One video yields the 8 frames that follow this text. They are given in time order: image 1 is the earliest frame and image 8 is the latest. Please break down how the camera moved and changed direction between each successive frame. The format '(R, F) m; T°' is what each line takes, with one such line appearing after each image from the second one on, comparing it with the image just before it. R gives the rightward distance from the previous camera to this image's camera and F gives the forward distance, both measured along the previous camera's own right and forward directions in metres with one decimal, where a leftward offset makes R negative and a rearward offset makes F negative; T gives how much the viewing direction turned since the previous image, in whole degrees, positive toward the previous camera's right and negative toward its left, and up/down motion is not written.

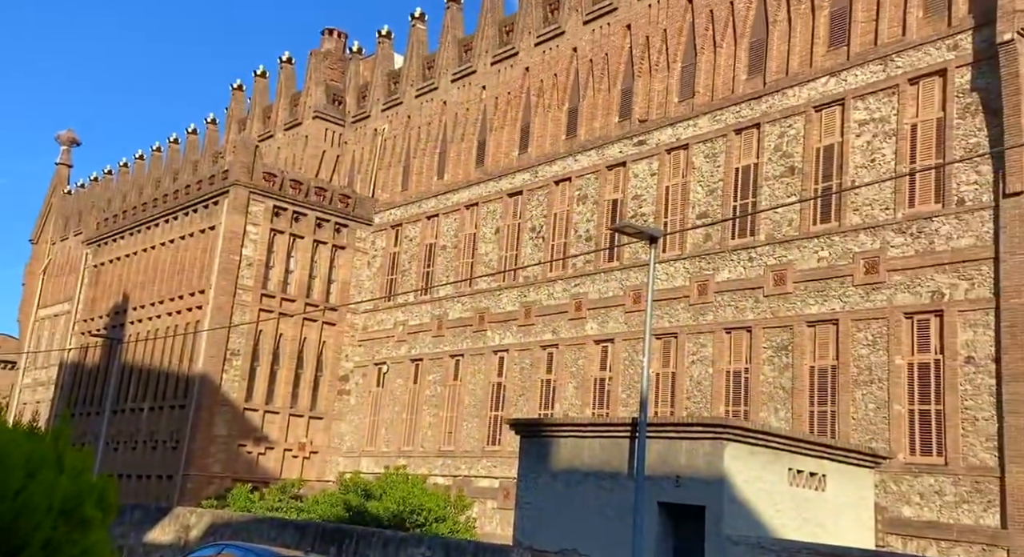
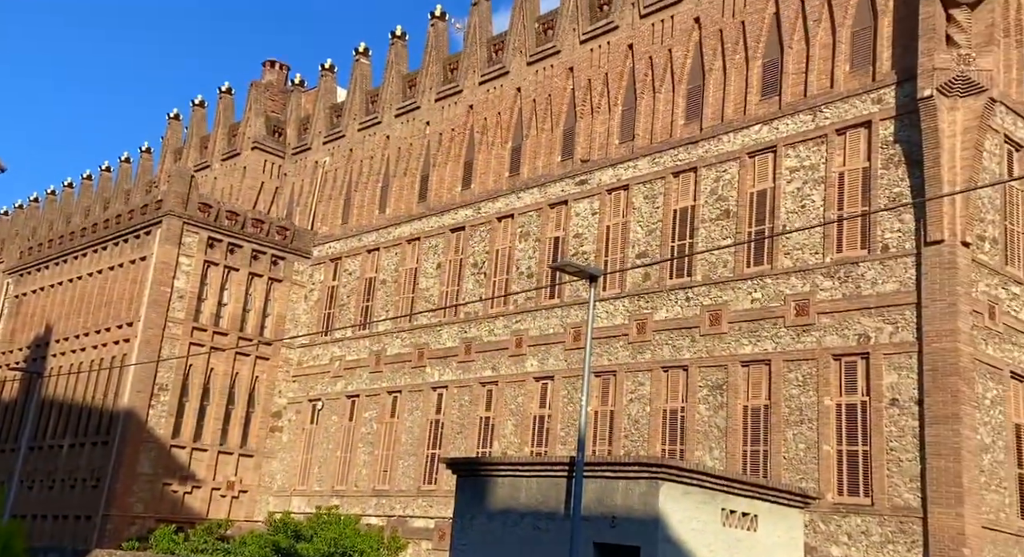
(+0.2, -0.3) m; +3°
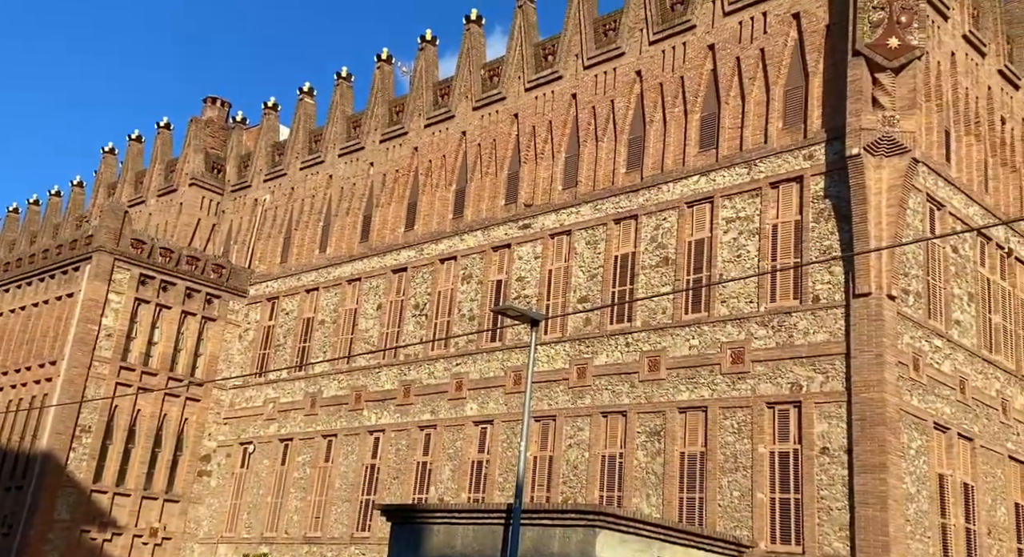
(+0.3, -0.1) m; +2°
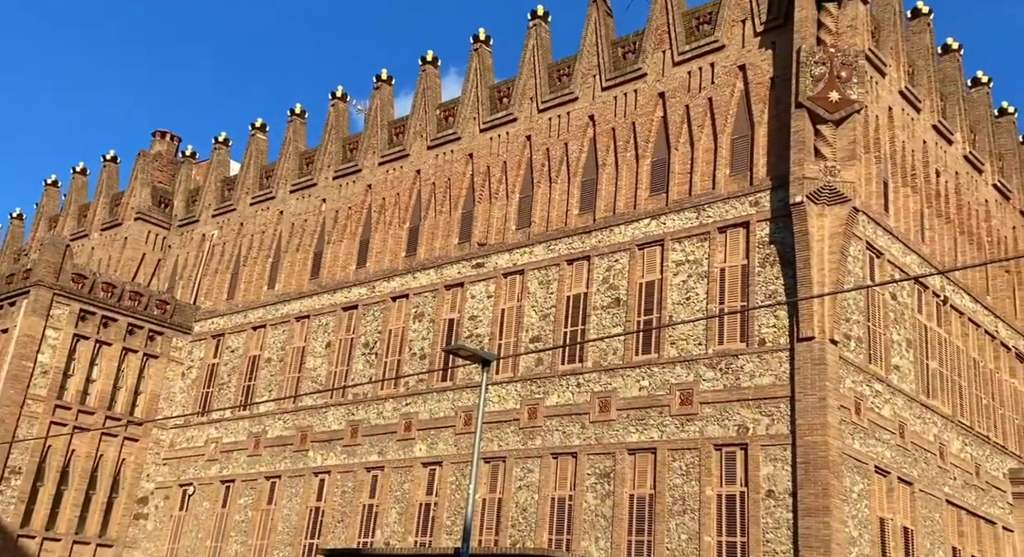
(+0.3, 0.0) m; +2°
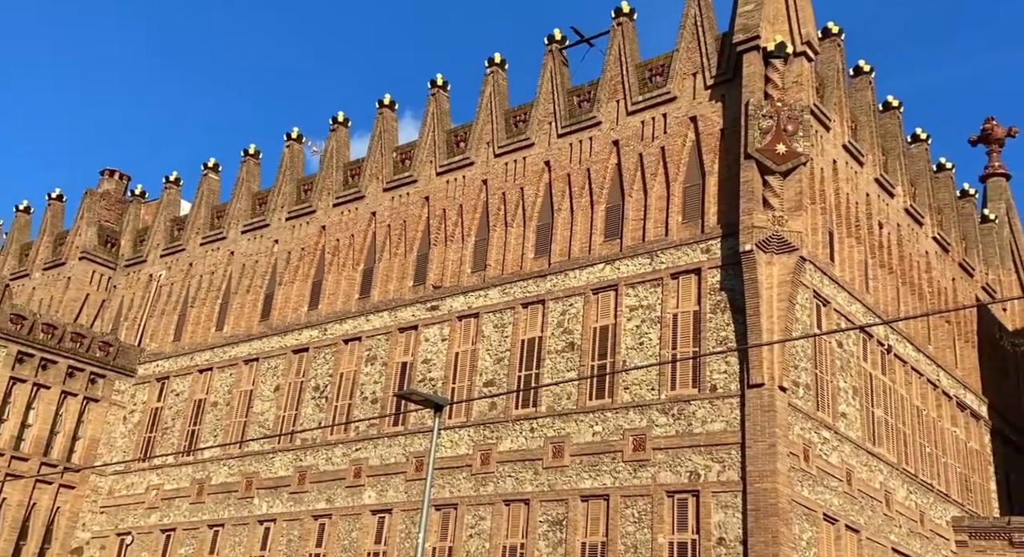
(+0.5, +0.4) m; +1°
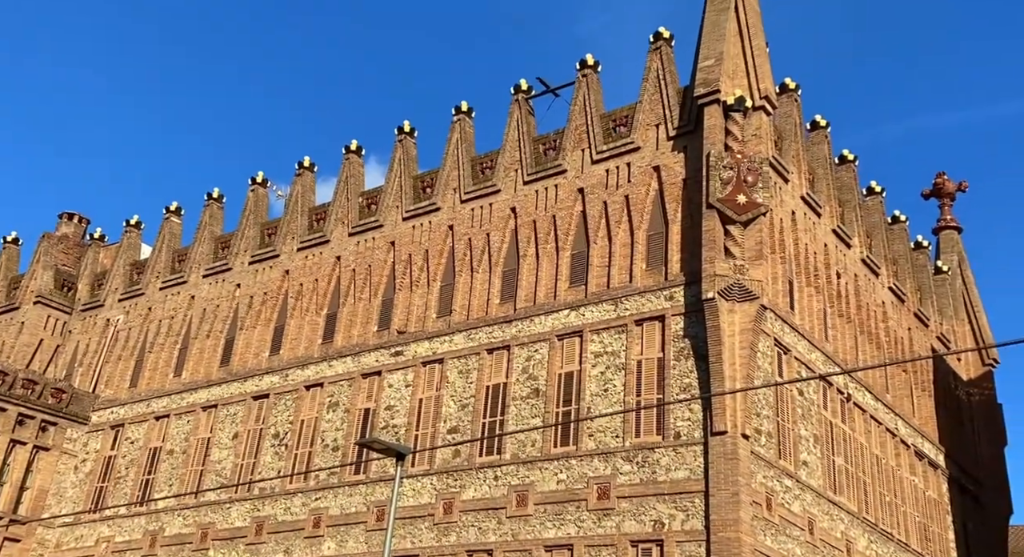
(-0.1, +0.1) m; +2°
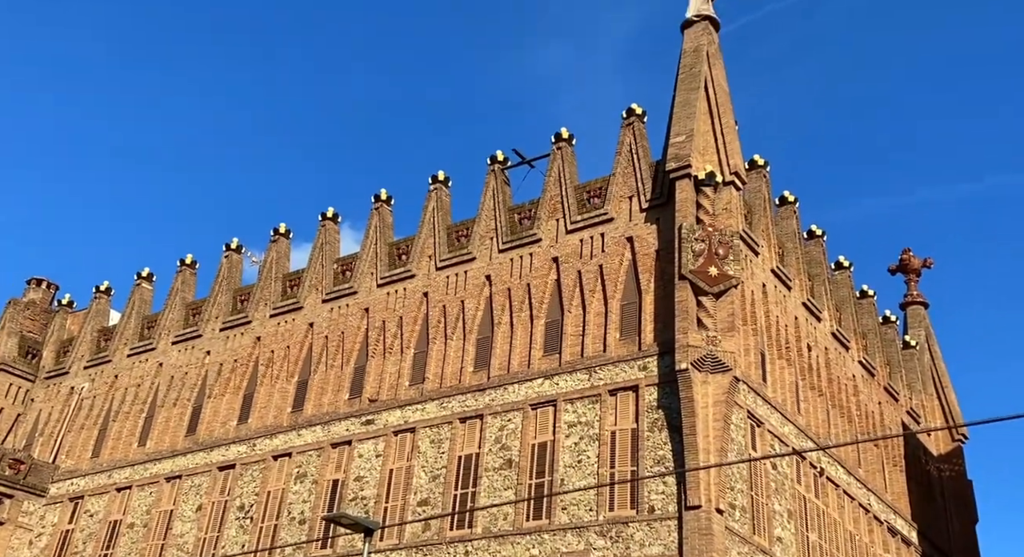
(-0.1, +0.2) m; +1°
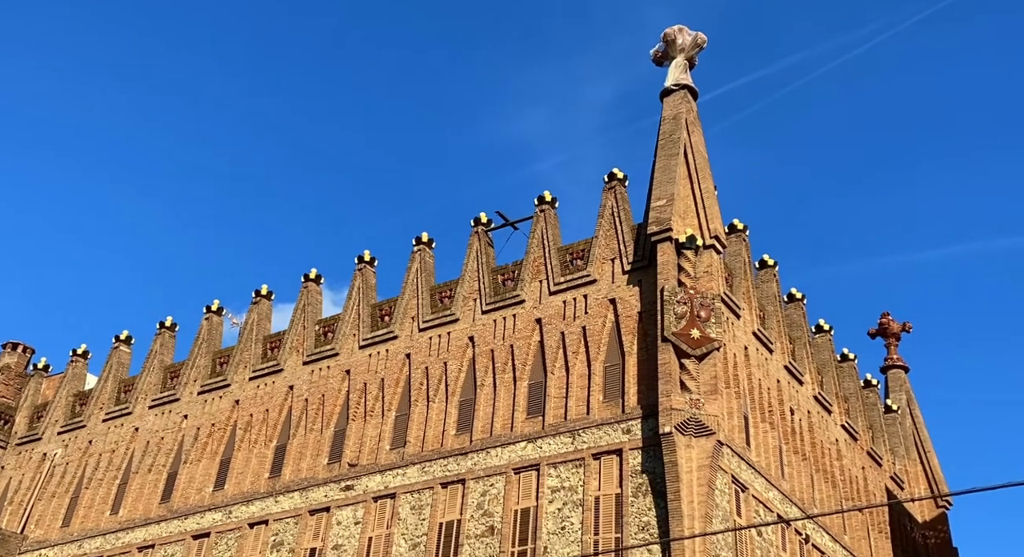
(0.0, +0.2) m; +1°
